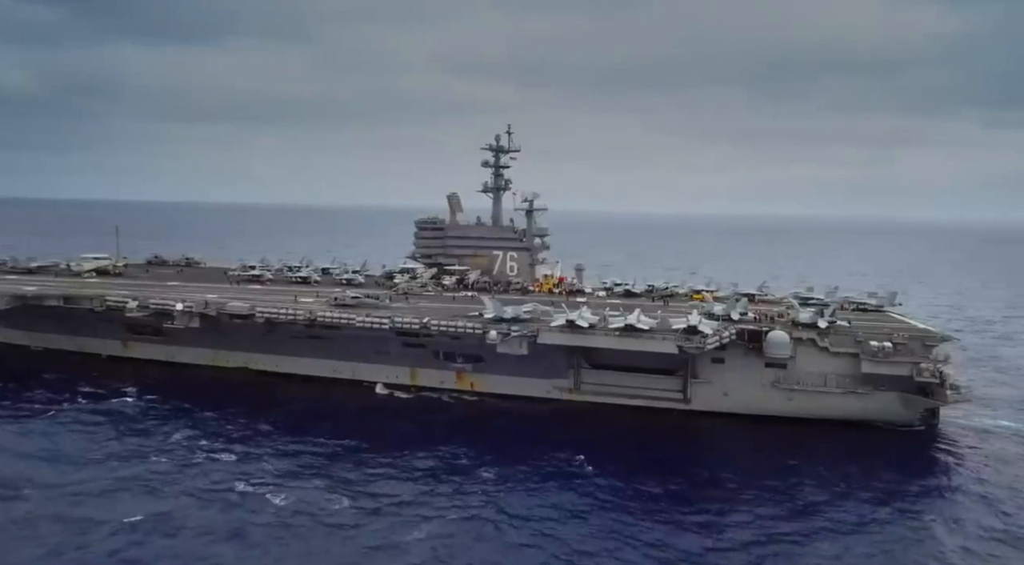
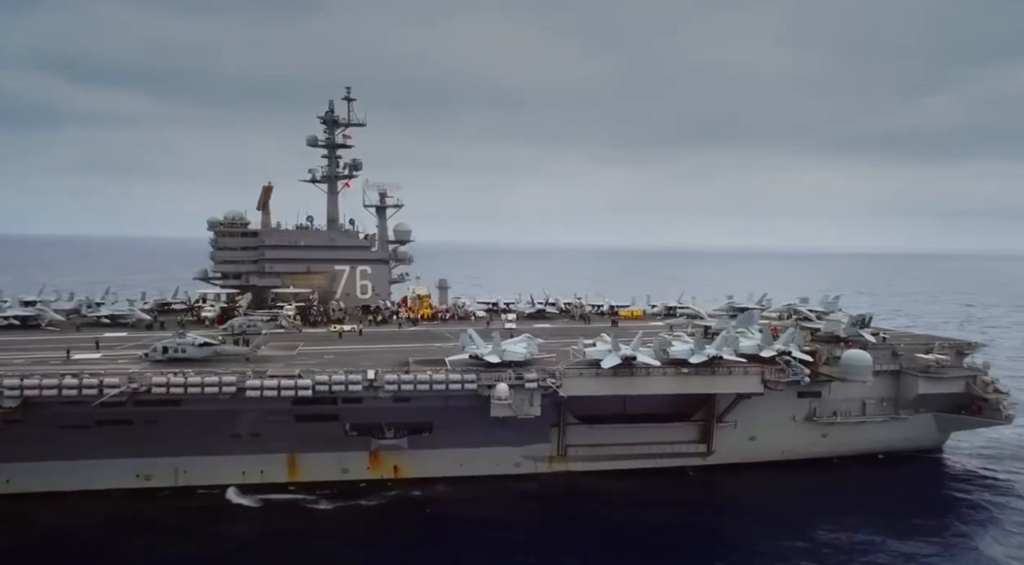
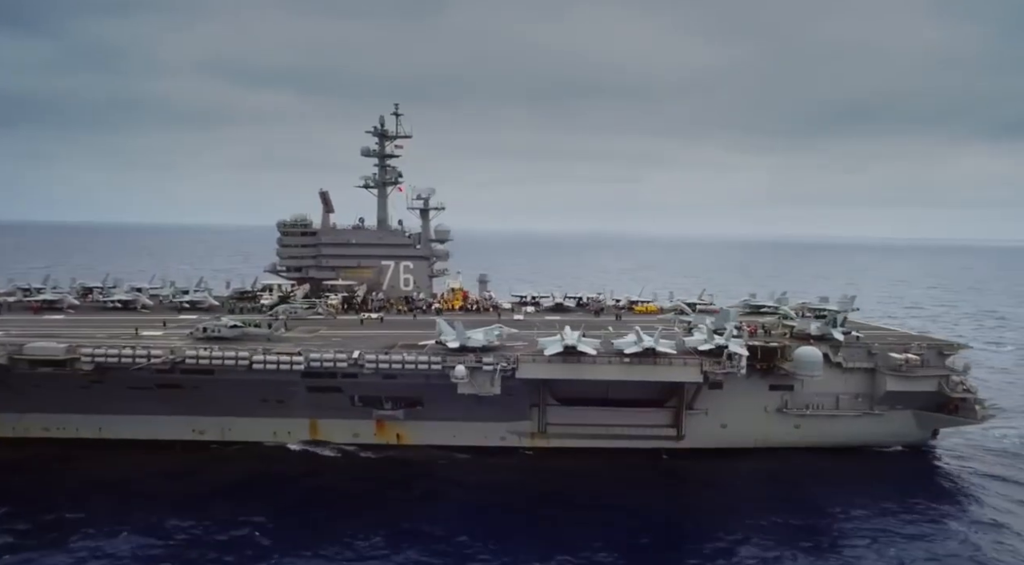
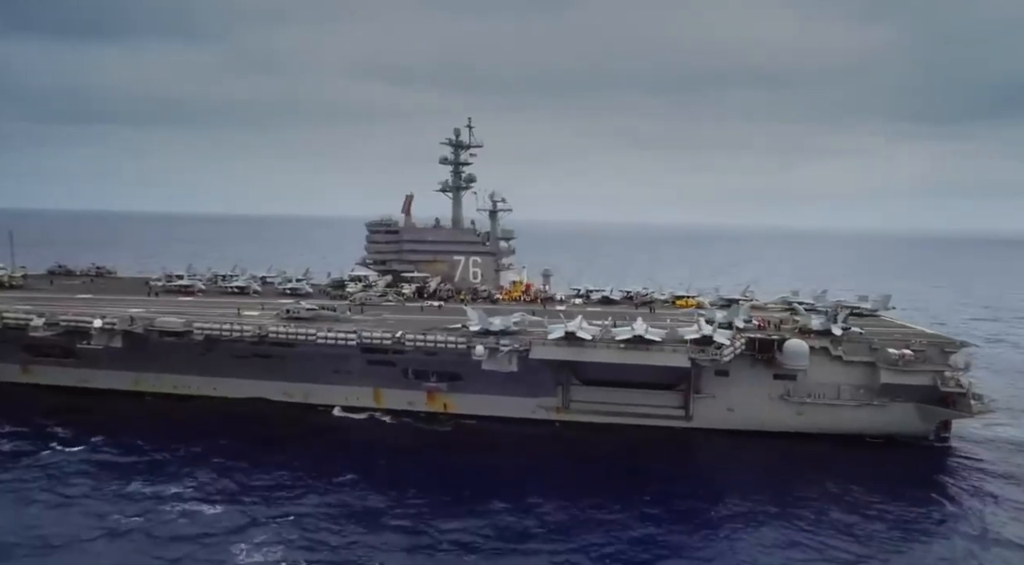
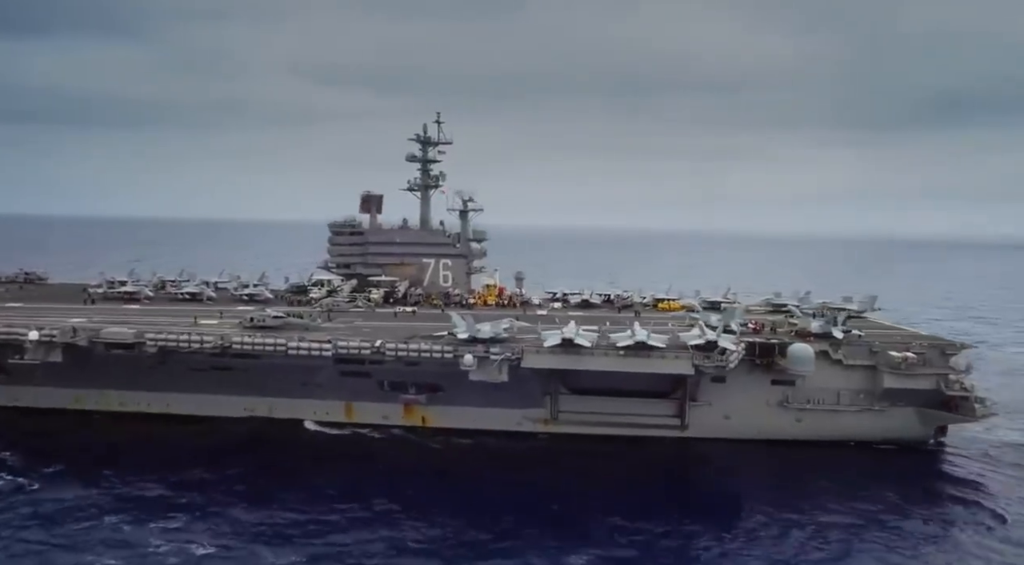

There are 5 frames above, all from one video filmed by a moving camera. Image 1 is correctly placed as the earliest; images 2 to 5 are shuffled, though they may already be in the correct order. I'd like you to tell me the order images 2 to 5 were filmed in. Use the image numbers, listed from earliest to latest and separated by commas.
4, 5, 3, 2
